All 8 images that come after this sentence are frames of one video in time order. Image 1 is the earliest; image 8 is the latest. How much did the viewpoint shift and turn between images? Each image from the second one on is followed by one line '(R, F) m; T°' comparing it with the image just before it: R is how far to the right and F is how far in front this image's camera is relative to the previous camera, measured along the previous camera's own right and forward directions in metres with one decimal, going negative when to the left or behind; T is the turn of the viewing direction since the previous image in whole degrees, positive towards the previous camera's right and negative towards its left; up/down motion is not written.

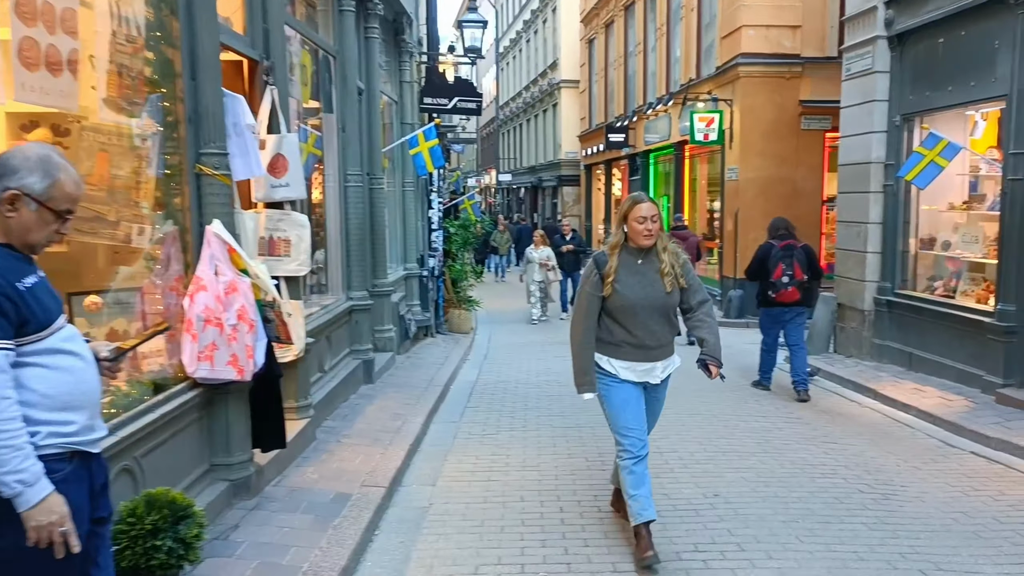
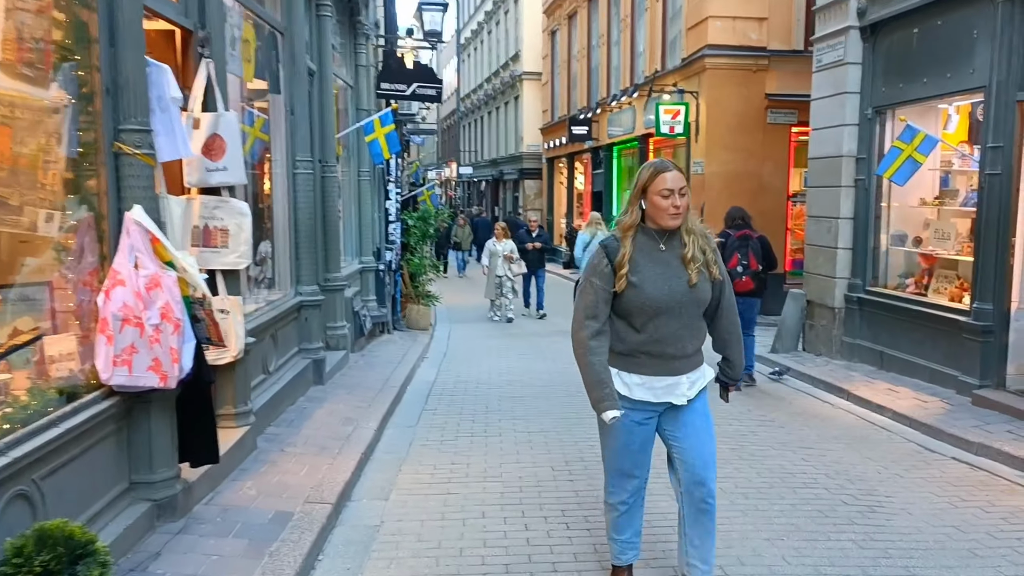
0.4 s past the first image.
(0.0, +0.4) m; +3°
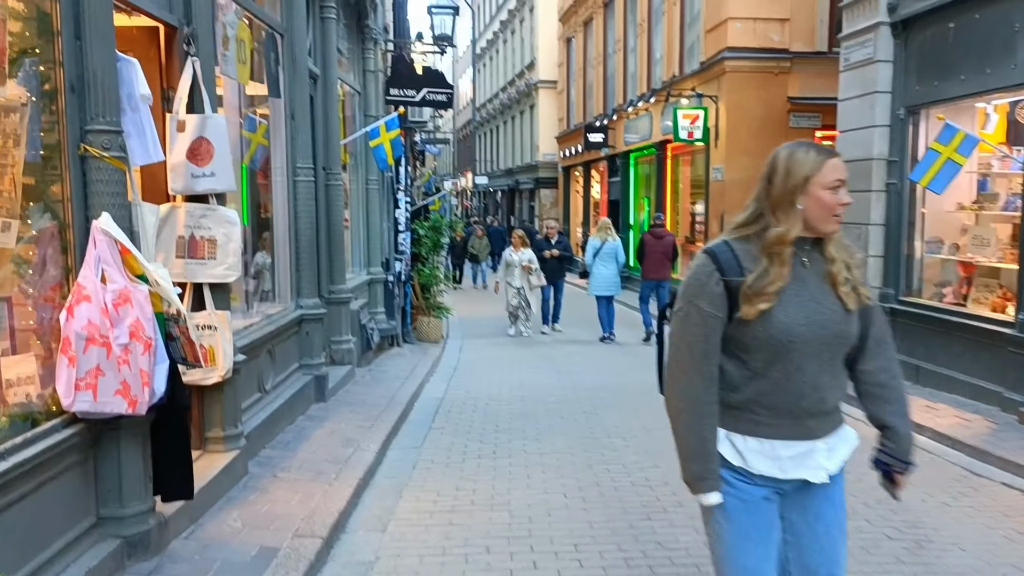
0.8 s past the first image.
(+0.1, +0.4) m; -1°
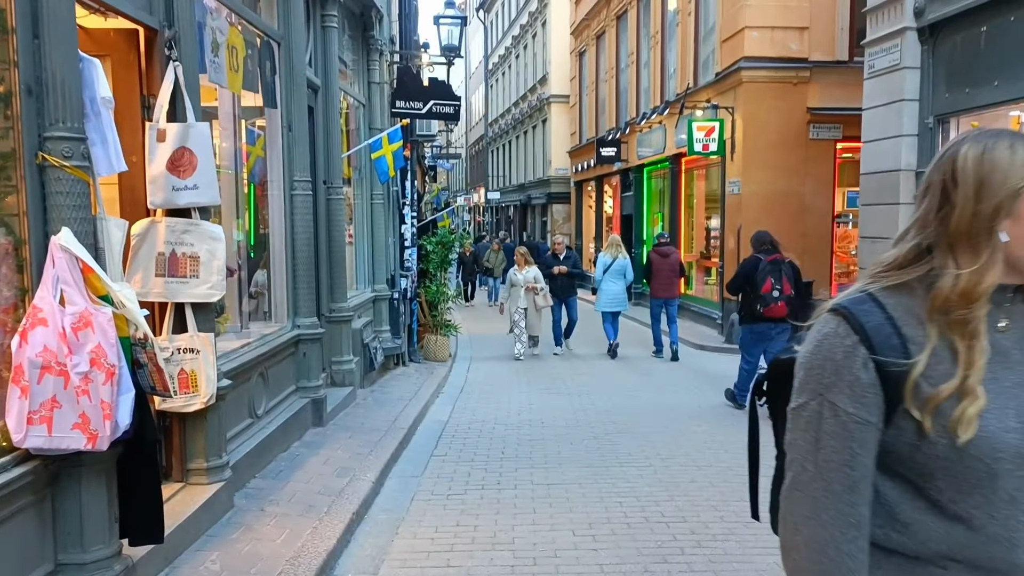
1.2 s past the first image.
(+0.1, +0.4) m; -1°
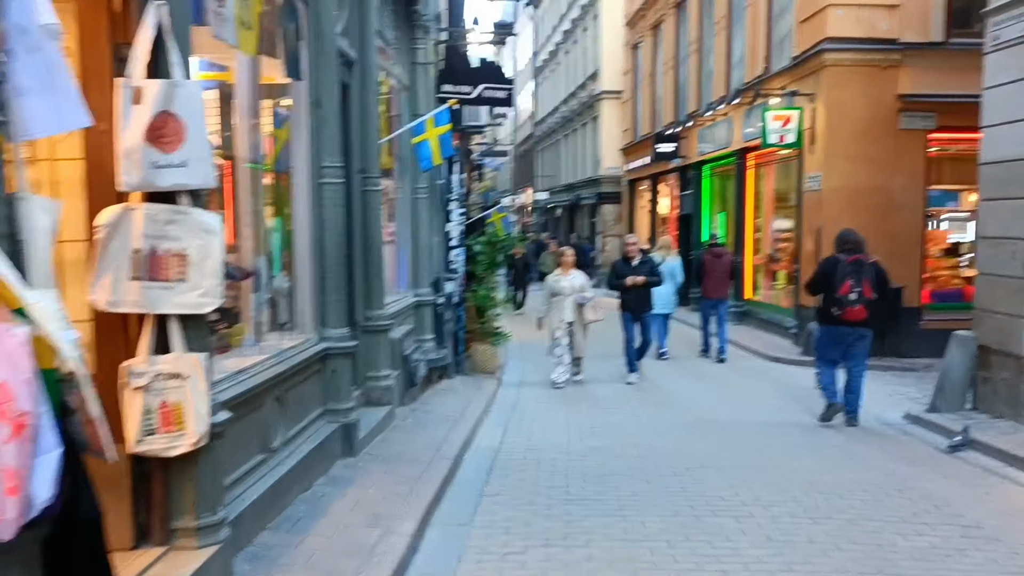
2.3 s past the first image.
(-0.2, +1.1) m; -3°
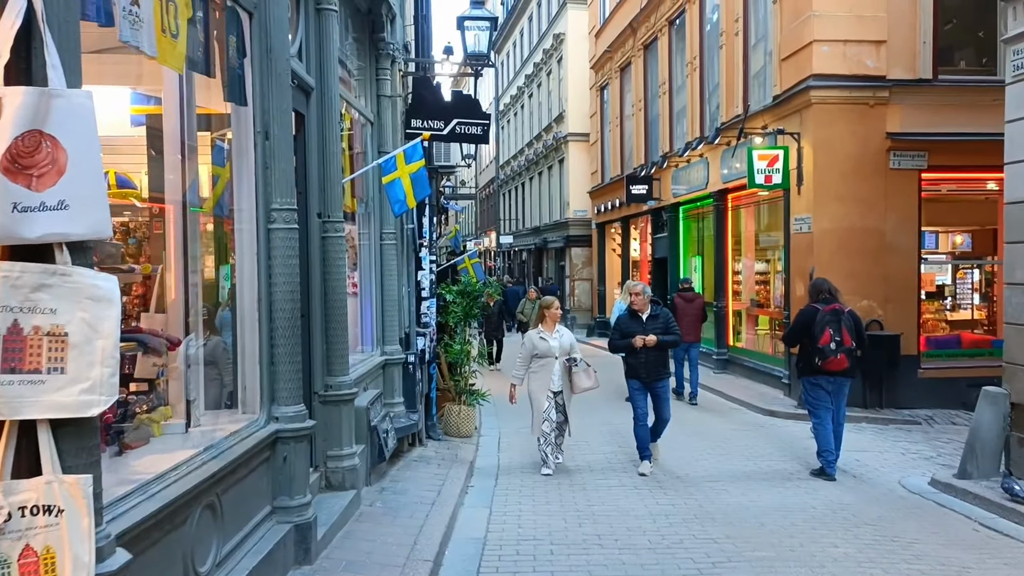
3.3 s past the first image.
(-0.2, +1.0) m; +3°
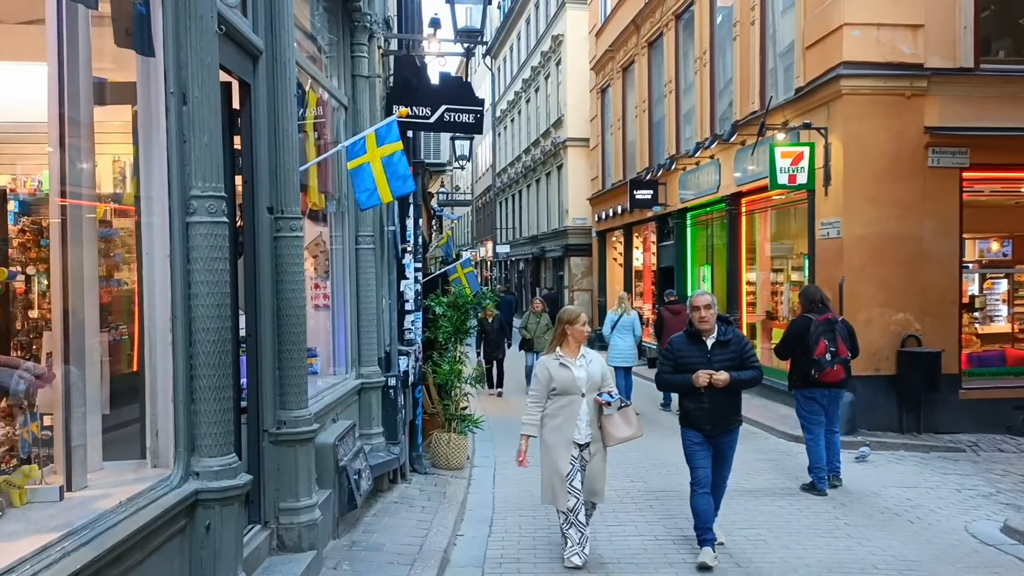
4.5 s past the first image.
(0.0, +1.1) m; 0°
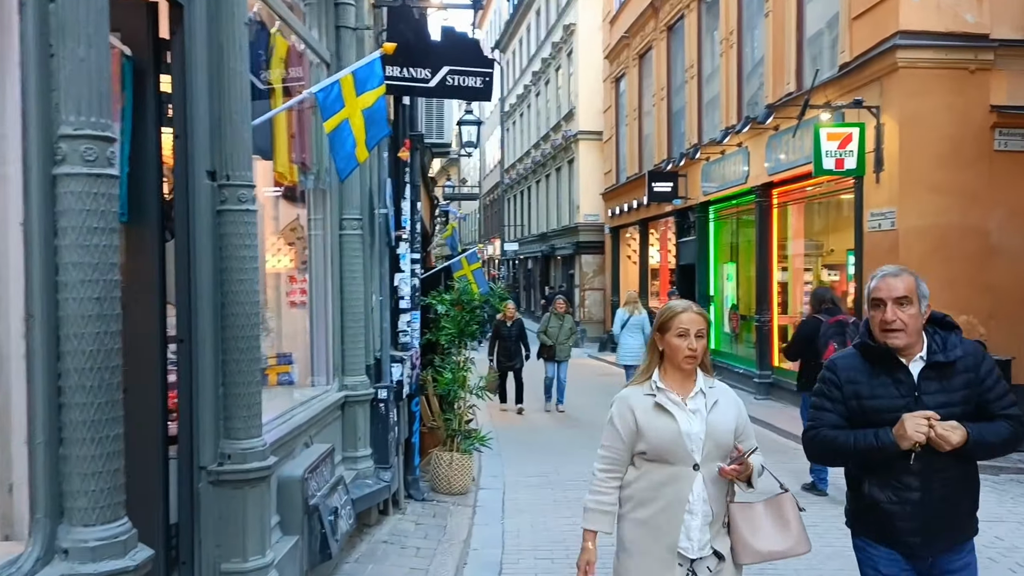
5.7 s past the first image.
(-0.1, +1.2) m; 0°
